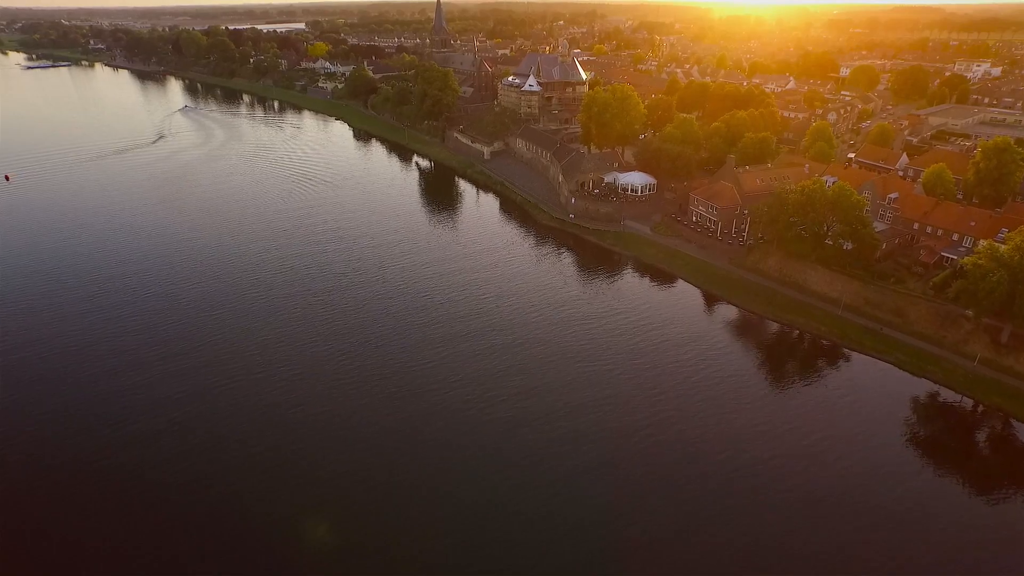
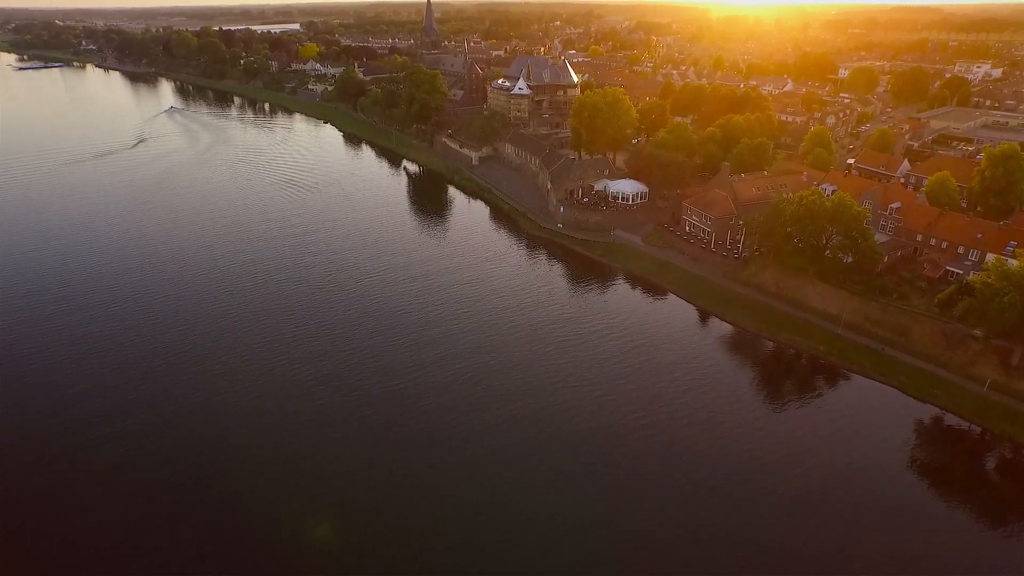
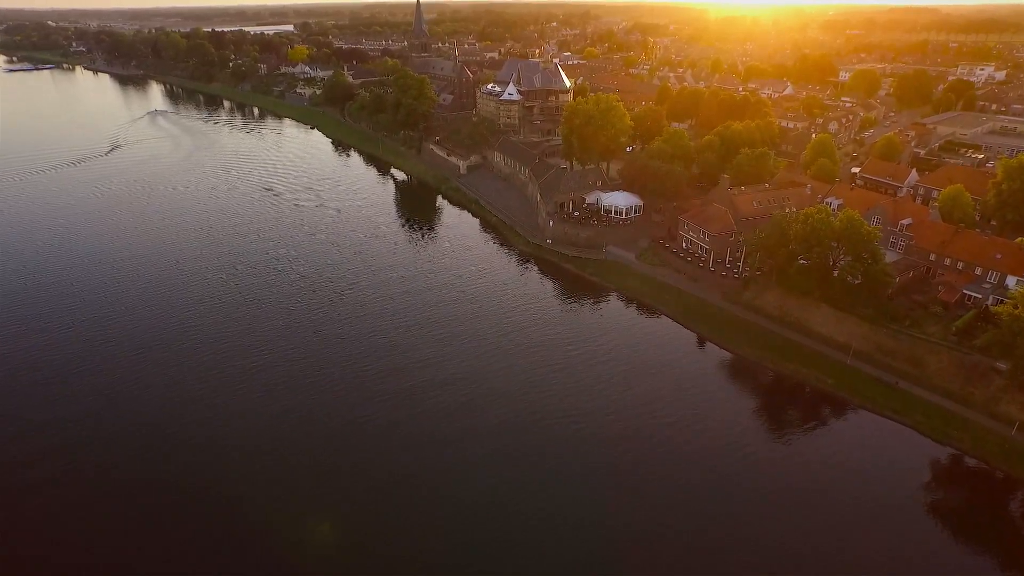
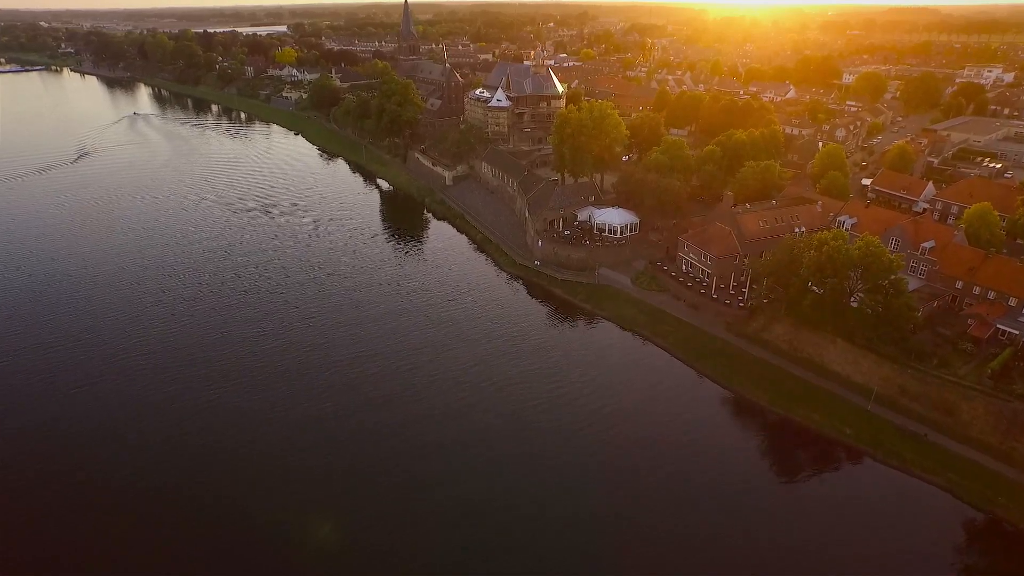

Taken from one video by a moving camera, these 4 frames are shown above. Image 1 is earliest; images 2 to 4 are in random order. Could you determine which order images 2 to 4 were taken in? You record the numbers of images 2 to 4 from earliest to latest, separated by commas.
2, 3, 4
